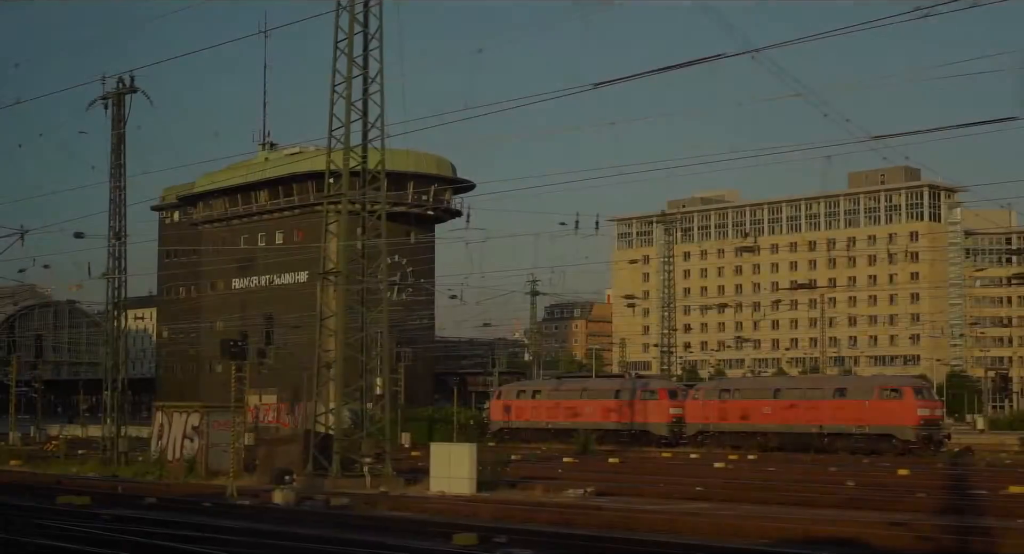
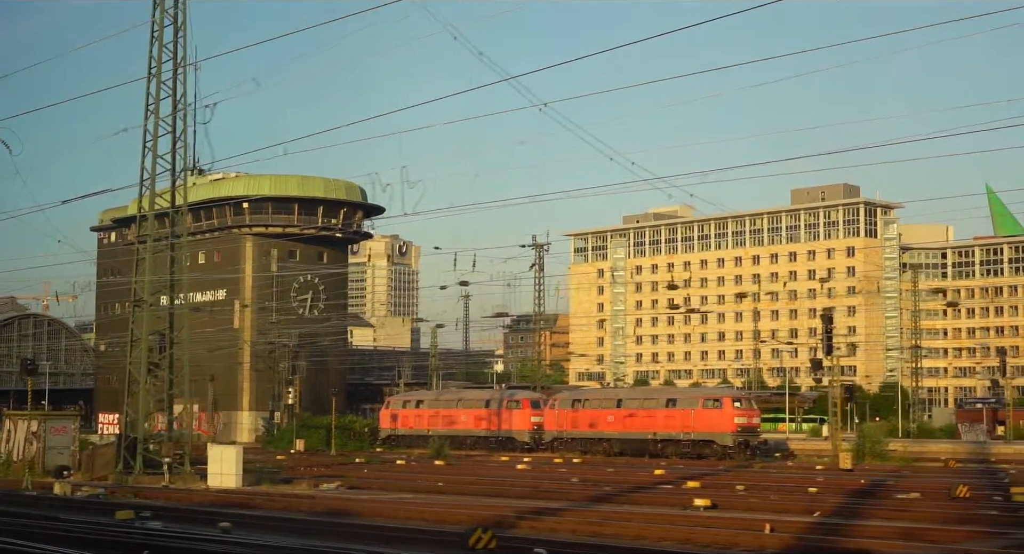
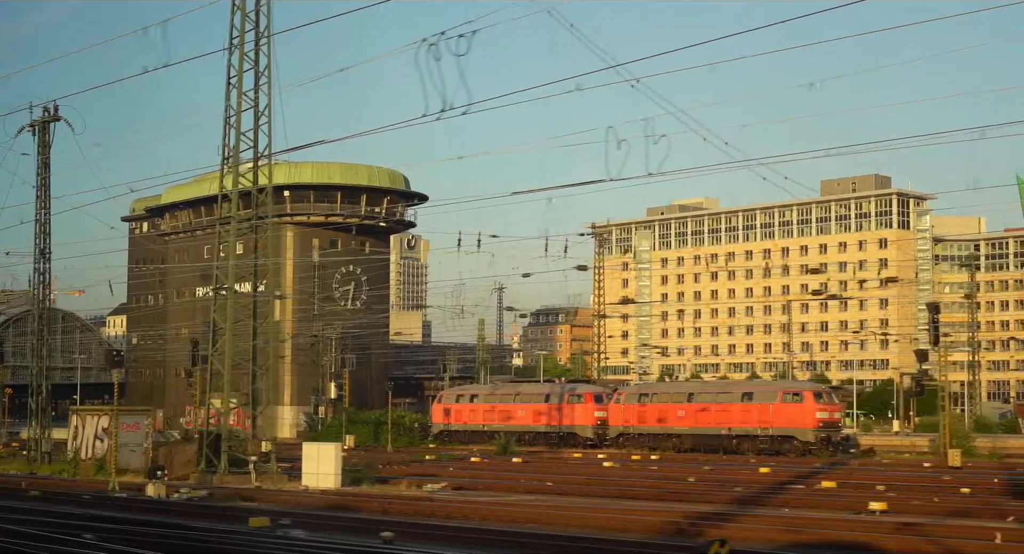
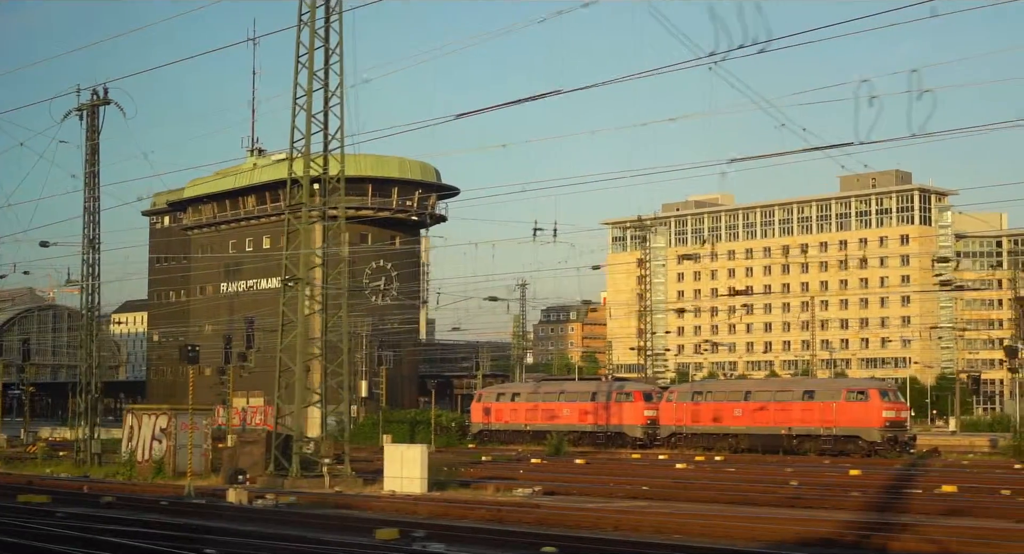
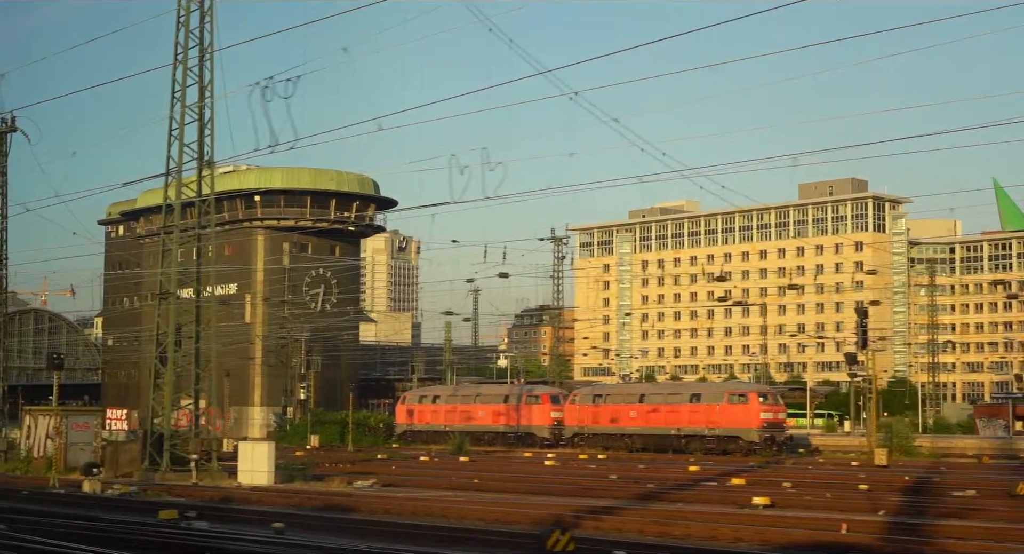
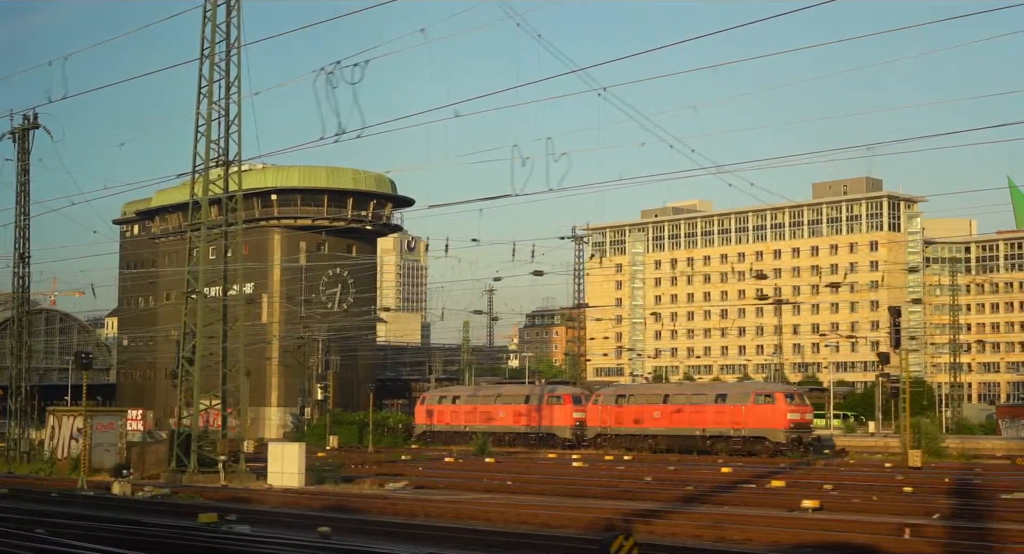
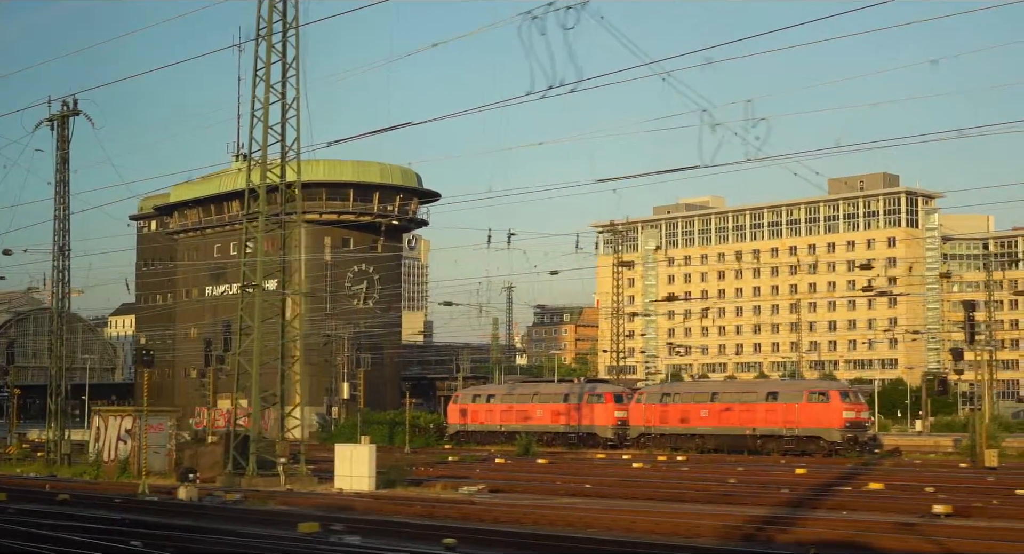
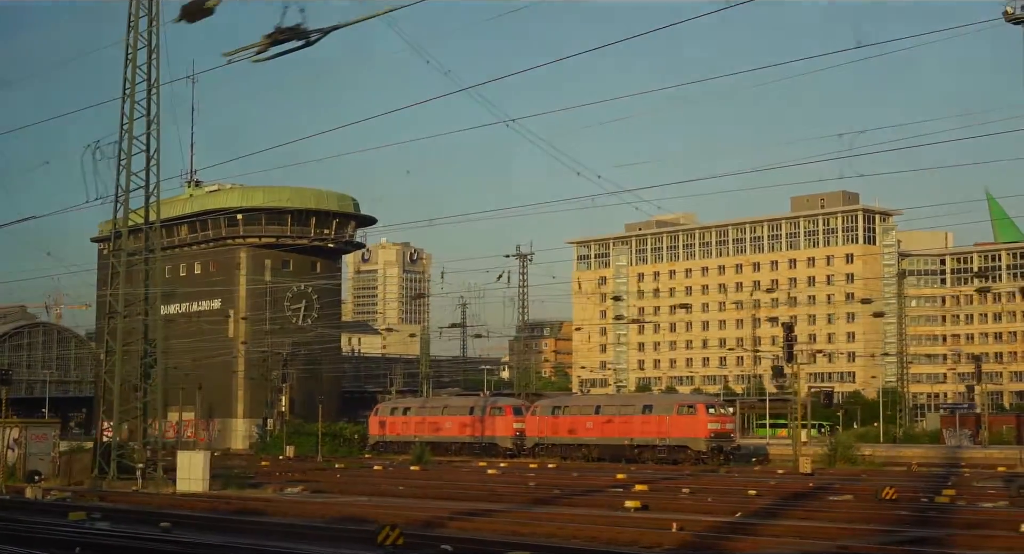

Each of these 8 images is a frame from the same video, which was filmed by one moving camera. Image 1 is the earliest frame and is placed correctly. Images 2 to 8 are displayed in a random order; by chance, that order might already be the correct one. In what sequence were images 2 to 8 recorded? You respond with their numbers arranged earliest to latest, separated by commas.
4, 7, 3, 6, 5, 2, 8
